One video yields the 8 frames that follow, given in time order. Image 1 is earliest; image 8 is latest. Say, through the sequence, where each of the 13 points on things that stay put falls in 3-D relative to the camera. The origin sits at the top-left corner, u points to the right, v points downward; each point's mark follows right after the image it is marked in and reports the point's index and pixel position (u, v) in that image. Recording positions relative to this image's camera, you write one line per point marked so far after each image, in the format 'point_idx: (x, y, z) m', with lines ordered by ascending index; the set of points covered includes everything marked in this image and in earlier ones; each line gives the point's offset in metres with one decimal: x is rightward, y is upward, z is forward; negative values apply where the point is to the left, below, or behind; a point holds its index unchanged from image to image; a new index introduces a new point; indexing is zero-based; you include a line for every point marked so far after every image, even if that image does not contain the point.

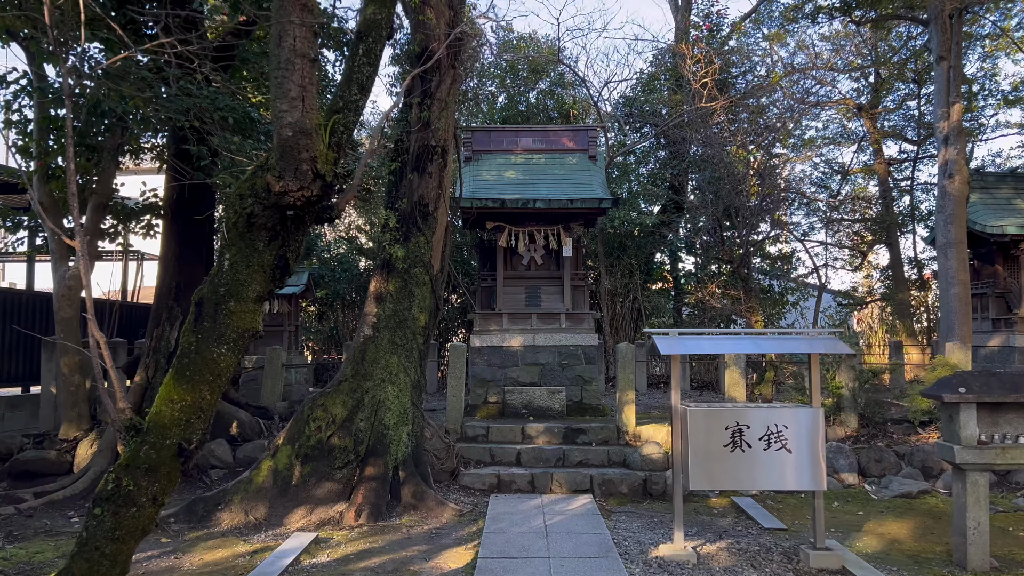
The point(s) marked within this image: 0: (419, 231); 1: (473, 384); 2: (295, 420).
0: (-0.8, +0.5, +6.7) m
1: (-0.5, -1.2, +9.5) m
2: (-1.9, -1.1, +6.5) m
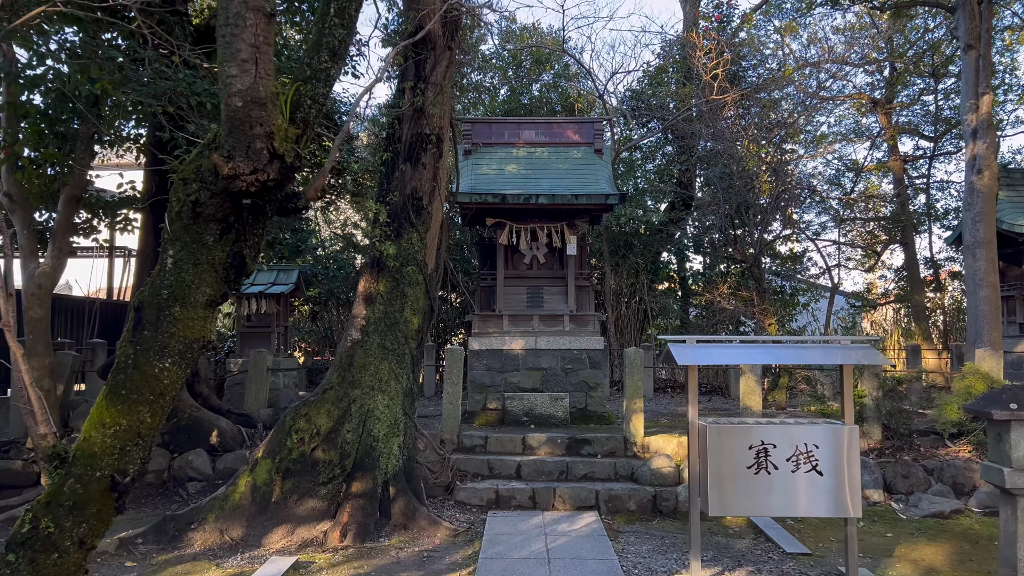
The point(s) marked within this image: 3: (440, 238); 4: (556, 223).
0: (-0.8, +0.5, +6.2) m
1: (-0.5, -1.2, +9.0) m
2: (-1.9, -1.1, +6.0) m
3: (-0.6, +0.4, +6.6) m
4: (+0.5, +0.8, +9.6) m
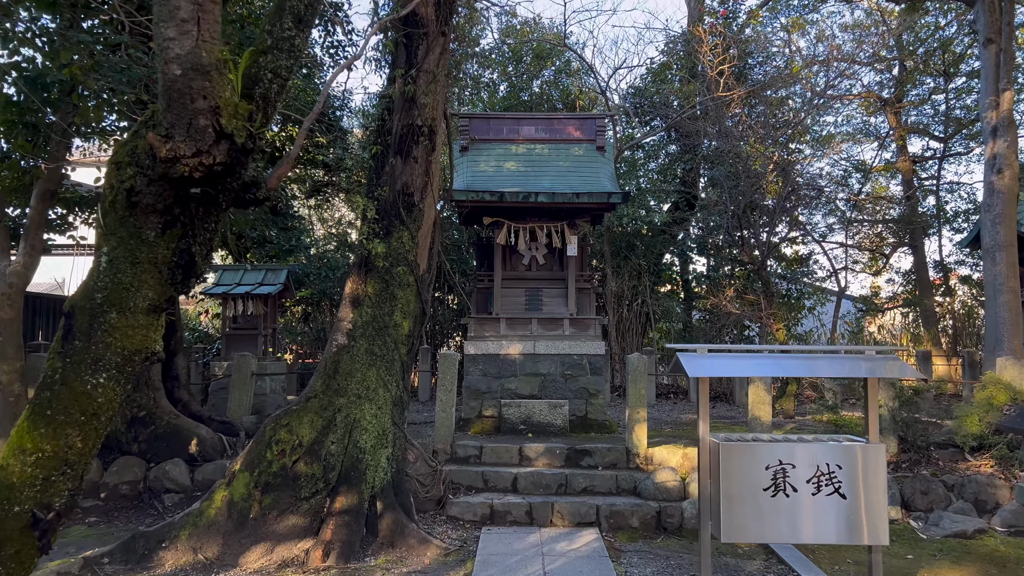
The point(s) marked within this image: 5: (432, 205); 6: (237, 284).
0: (-0.8, +0.5, +5.9) m
1: (-0.5, -1.2, +8.6) m
2: (-1.9, -1.1, +5.6) m
3: (-0.6, +0.4, +6.2) m
4: (+0.5, +0.8, +9.2) m
5: (-0.6, +0.7, +6.0) m
6: (-3.2, +0.1, +8.9) m
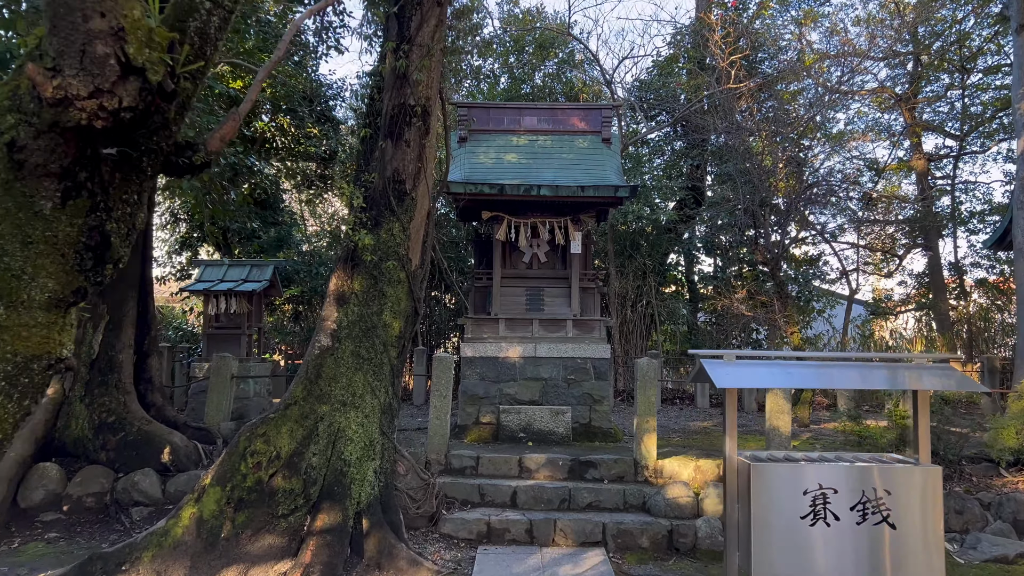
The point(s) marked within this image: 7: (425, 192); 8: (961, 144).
0: (-0.8, +0.5, +5.3) m
1: (-0.5, -1.2, +8.1) m
2: (-1.9, -1.1, +5.1) m
3: (-0.6, +0.4, +5.7) m
4: (+0.5, +0.8, +8.7) m
5: (-0.6, +0.7, +5.5) m
6: (-3.2, +0.1, +8.4) m
7: (-0.6, +0.7, +5.5) m
8: (+8.6, +2.7, +14.5) m
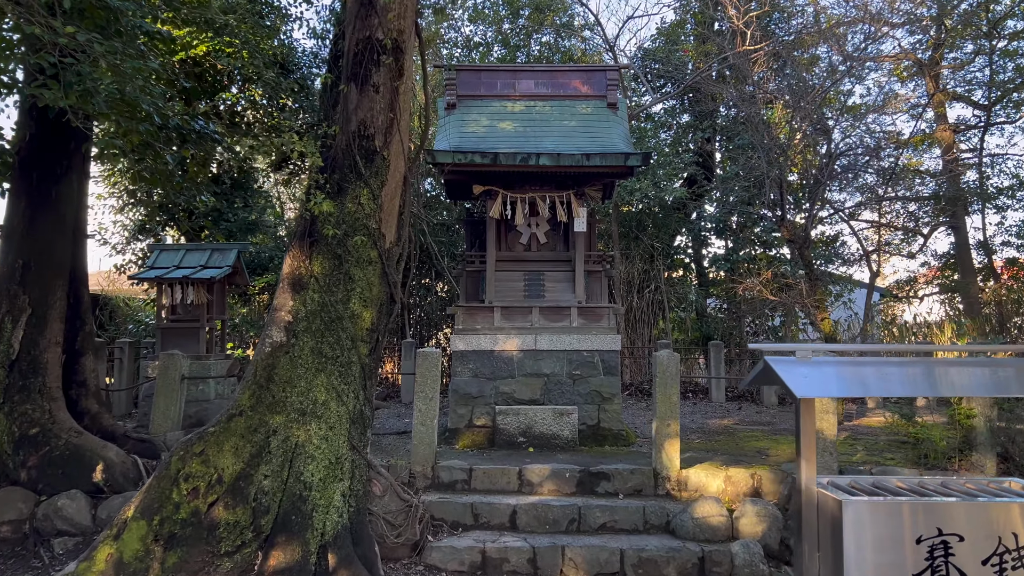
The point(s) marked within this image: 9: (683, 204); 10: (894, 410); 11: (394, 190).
0: (-0.9, +0.6, +4.3) m
1: (-0.5, -1.1, +7.1) m
2: (-1.9, -1.0, +4.1) m
3: (-0.7, +0.5, +4.7) m
4: (+0.5, +1.0, +7.6) m
5: (-0.7, +0.8, +4.5) m
6: (-3.3, +0.2, +7.4) m
7: (-0.7, +0.8, +4.5) m
8: (+8.5, +3.1, +13.6) m
9: (+2.9, +1.4, +12.9) m
10: (+3.5, -1.1, +7.0) m
11: (-0.7, +0.6, +4.5) m
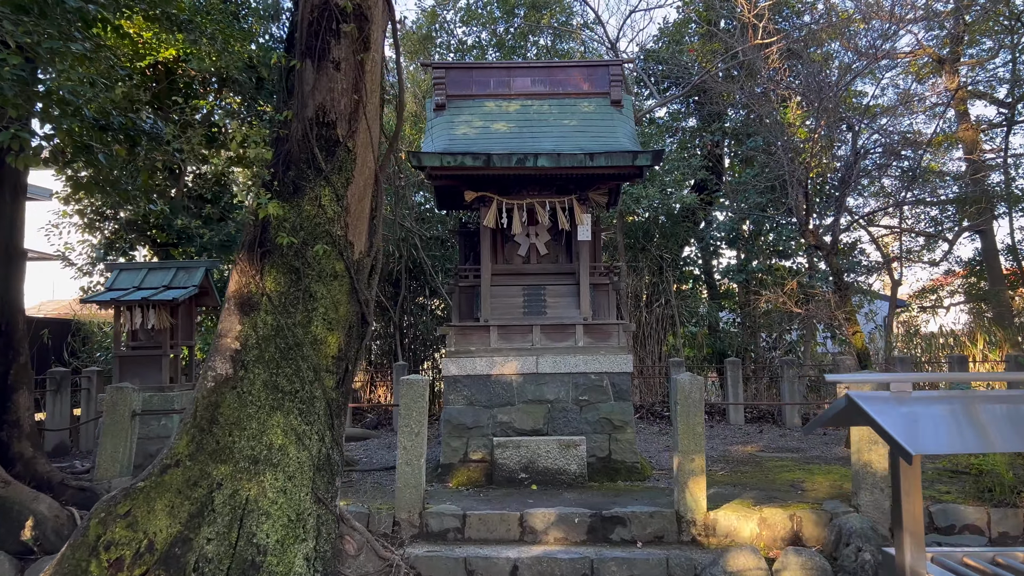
0: (-0.9, +0.5, +3.6) m
1: (-0.5, -1.2, +6.3) m
2: (-1.9, -1.1, +3.3) m
3: (-0.7, +0.5, +4.0) m
4: (+0.4, +0.8, +6.9) m
5: (-0.7, +0.7, +3.8) m
6: (-3.3, 0.0, +6.6) m
7: (-0.7, +0.7, +3.7) m
8: (+8.4, +3.0, +12.8) m
9: (+2.9, +1.2, +12.2) m
10: (+3.5, -1.2, +6.2) m
11: (-0.7, +0.5, +3.8) m
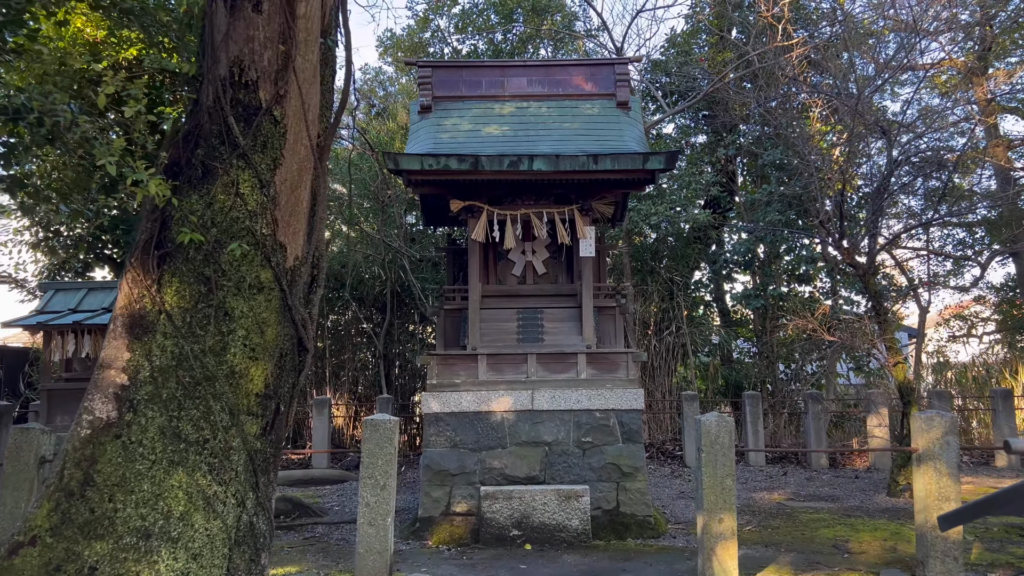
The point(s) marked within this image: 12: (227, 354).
0: (-1.0, +0.5, +2.7) m
1: (-0.6, -1.4, +5.4) m
2: (-2.0, -1.2, +2.4) m
3: (-0.8, +0.4, +3.1) m
4: (+0.4, +0.6, +6.1) m
5: (-0.8, +0.7, +2.9) m
6: (-3.3, -0.2, +5.8) m
7: (-0.8, +0.7, +2.9) m
8: (+8.4, +2.5, +12.0) m
9: (+2.8, +0.8, +11.3) m
10: (+3.4, -1.3, +5.2) m
11: (-0.8, +0.4, +2.9) m
12: (-1.0, -0.2, +2.8) m
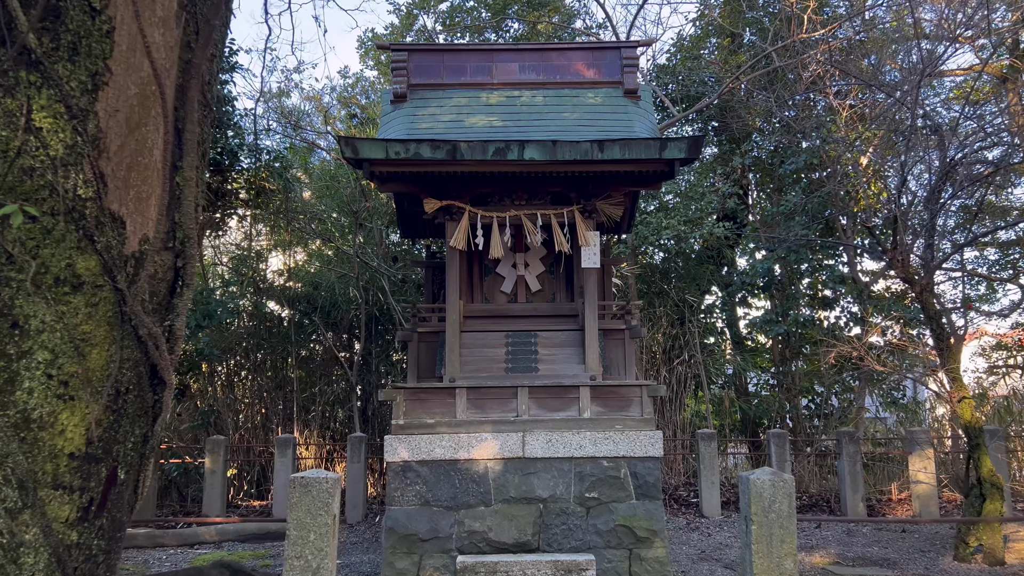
0: (-1.0, +0.5, +1.7) m
1: (-0.7, -1.5, +4.3) m
2: (-2.1, -1.1, +1.3) m
3: (-0.8, +0.4, +2.1) m
4: (+0.3, +0.5, +5.0) m
5: (-0.8, +0.7, +1.9) m
6: (-3.4, -0.3, +4.7) m
7: (-0.8, +0.7, +1.9) m
8: (+8.3, +2.2, +11.1) m
9: (+2.8, +0.5, +10.3) m
10: (+3.3, -1.4, +4.1) m
11: (-0.9, +0.4, +1.9) m
12: (-1.1, -0.2, +1.7) m
